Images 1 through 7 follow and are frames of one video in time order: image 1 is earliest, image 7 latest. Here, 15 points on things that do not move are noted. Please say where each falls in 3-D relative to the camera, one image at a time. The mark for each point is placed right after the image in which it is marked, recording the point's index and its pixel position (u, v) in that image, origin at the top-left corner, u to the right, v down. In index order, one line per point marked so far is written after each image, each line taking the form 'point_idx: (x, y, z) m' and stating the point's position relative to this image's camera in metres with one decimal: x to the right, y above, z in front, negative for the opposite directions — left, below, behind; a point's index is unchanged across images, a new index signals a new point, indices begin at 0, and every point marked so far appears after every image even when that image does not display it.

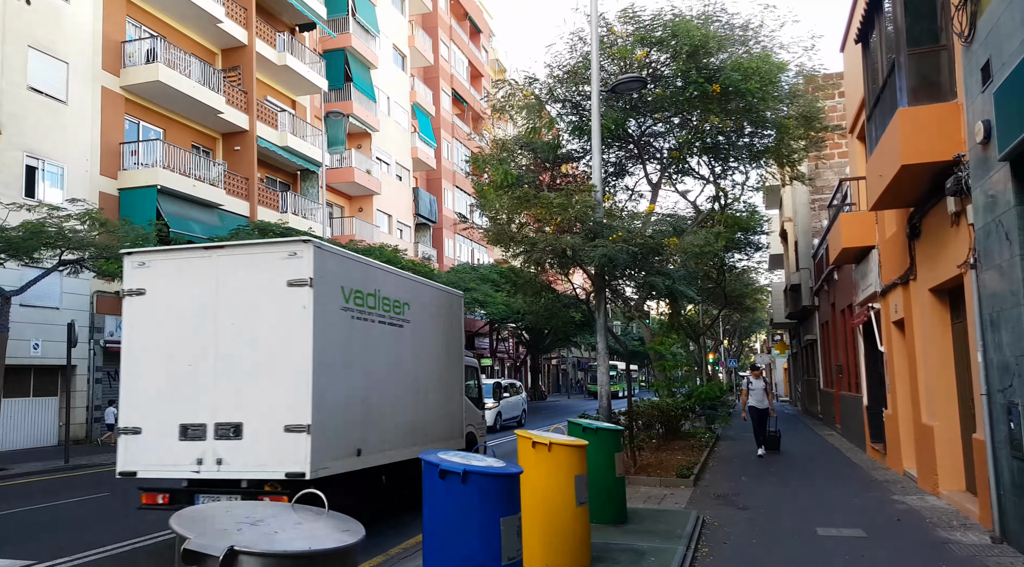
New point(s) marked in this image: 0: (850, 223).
0: (+5.4, +1.0, +12.1) m
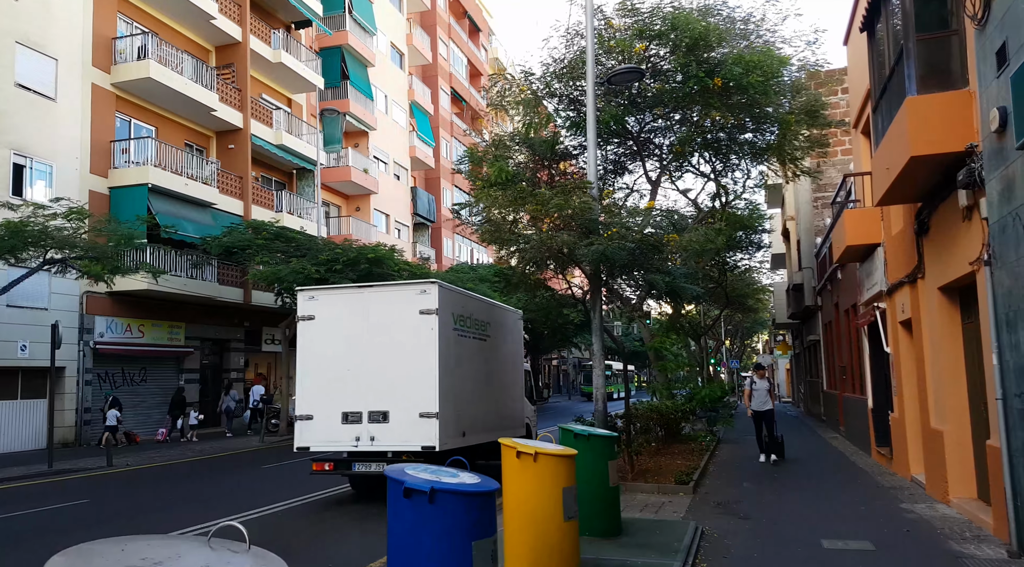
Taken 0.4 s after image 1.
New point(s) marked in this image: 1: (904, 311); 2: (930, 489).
0: (+5.3, +1.0, +11.7) m
1: (+5.3, -0.4, +10.2) m
2: (+5.0, -2.5, +8.9) m
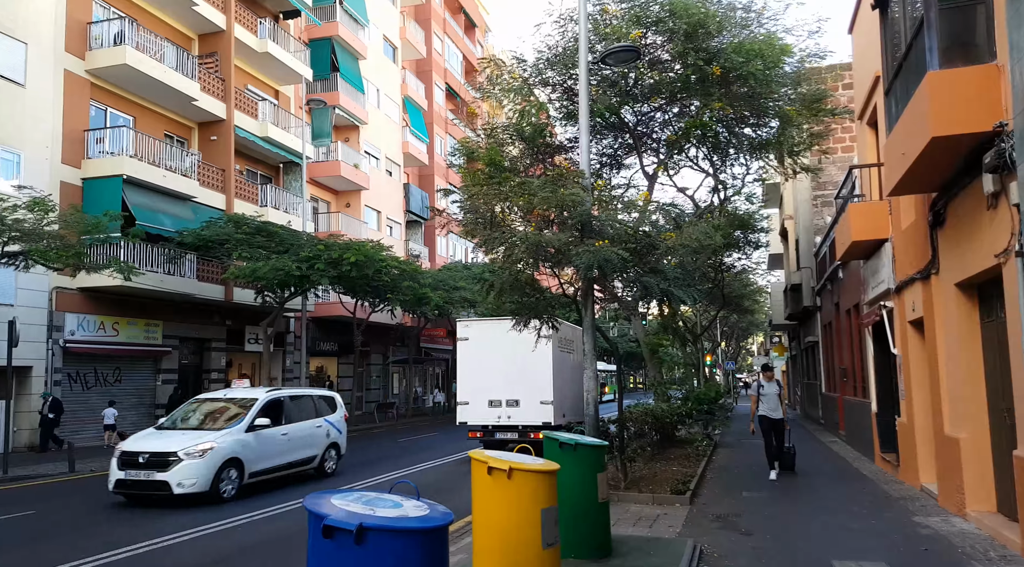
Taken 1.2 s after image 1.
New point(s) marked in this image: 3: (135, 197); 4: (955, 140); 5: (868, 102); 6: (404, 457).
0: (+5.1, +1.0, +11.1) m
1: (+5.1, -0.3, +9.5) m
2: (+4.8, -2.4, +8.3) m
3: (-9.9, +2.3, +19.7) m
4: (+3.7, +1.2, +6.3) m
5: (+5.8, +2.9, +12.2) m
6: (-2.5, -4.0, +17.2) m
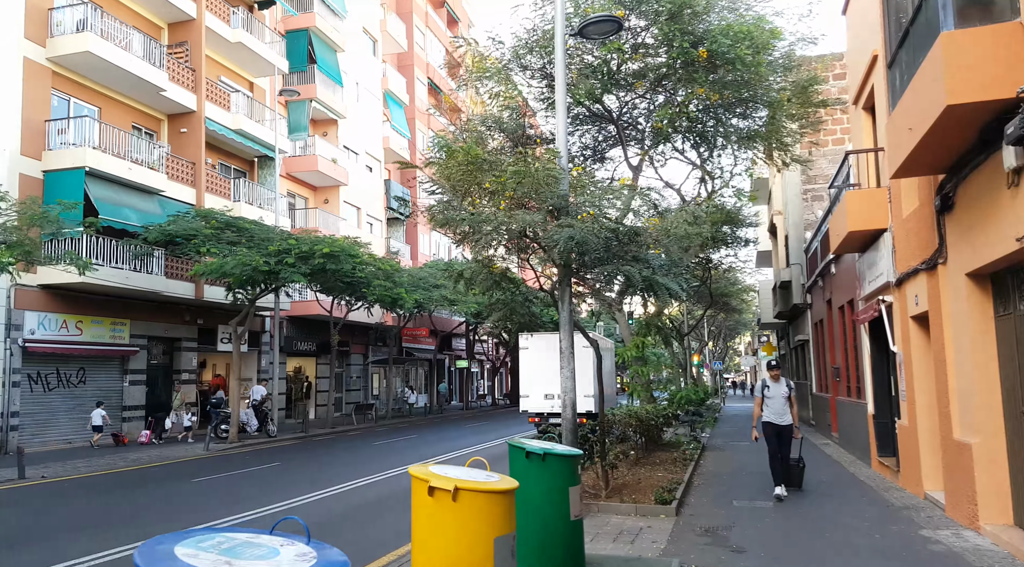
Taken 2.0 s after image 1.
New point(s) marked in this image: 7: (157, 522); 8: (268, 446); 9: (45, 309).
0: (+4.8, +1.1, +10.4) m
1: (+4.8, -0.2, +8.8) m
2: (+4.5, -2.3, +7.6) m
3: (-10.4, +2.3, +18.8) m
4: (+3.4, +1.3, +5.6) m
5: (+5.4, +3.0, +11.5) m
6: (-2.9, -3.9, +16.4) m
7: (-4.8, -3.2, +10.2) m
8: (-6.3, -4.2, +19.4) m
9: (-11.4, -0.6, +18.3) m
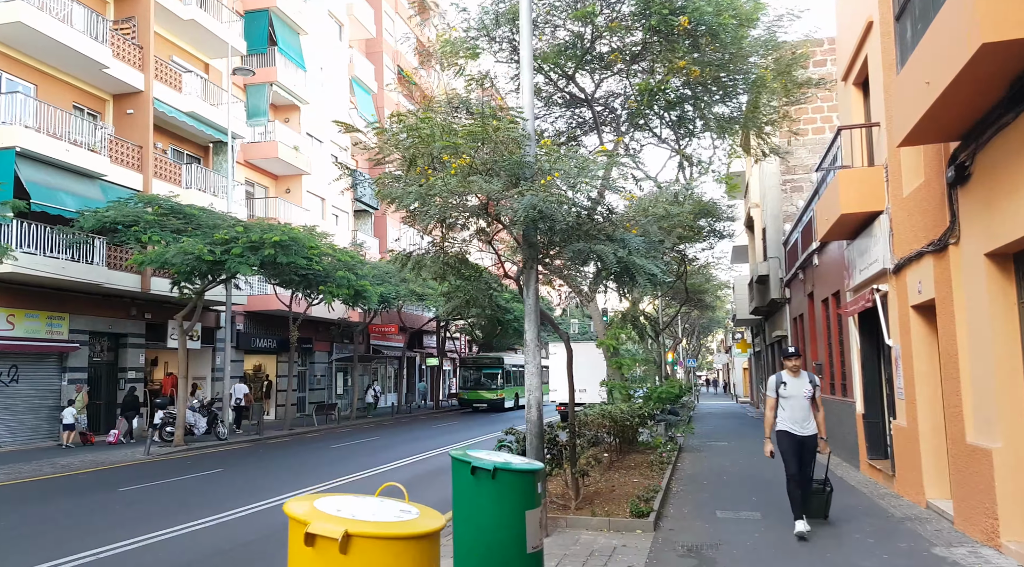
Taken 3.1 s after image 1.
0: (+4.3, +1.3, +9.5) m
1: (+4.3, -0.1, +8.0) m
2: (+4.1, -2.2, +6.7) m
3: (-11.2, +2.6, +17.4) m
4: (+3.1, +1.5, +4.7) m
5: (+4.9, +3.2, +10.6) m
6: (-3.6, -3.7, +15.2) m
7: (-5.3, -3.0, +9.0) m
8: (-7.1, -4.0, +18.1) m
9: (-12.2, -0.4, +16.9) m
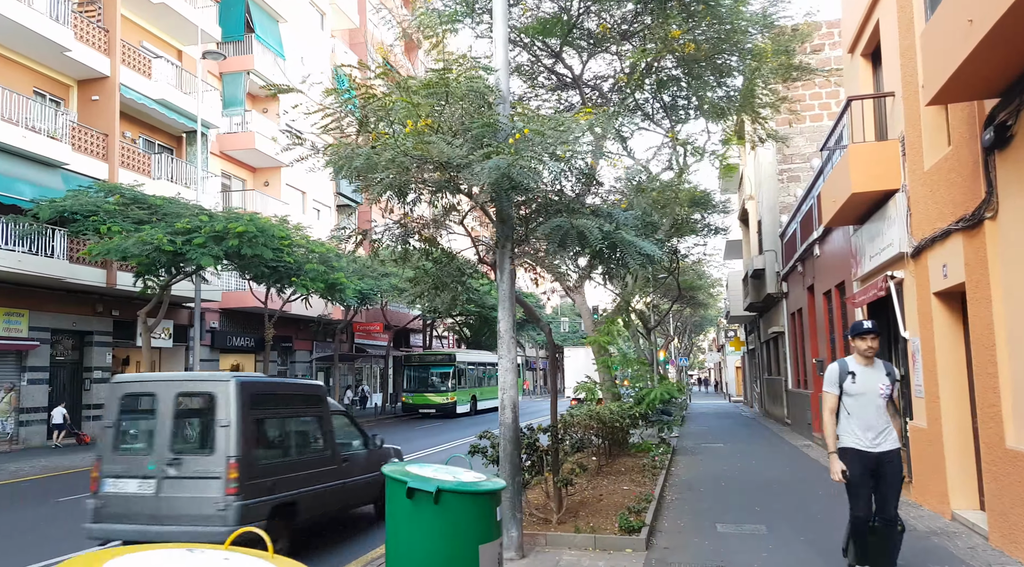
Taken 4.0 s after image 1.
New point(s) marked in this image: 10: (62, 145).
0: (+4.0, +1.4, +8.6) m
1: (+4.1, +0.1, +7.1) m
2: (+3.8, -2.0, +5.8) m
3: (-11.5, +2.7, +16.3) m
4: (+2.9, +1.6, +3.8) m
5: (+4.6, +3.3, +9.8) m
6: (-4.0, -3.6, +14.3) m
7: (-5.6, -2.9, +8.0) m
8: (-7.4, -3.8, +17.1) m
9: (-12.5, -0.3, +15.8) m
10: (-11.0, +3.4, +18.3) m
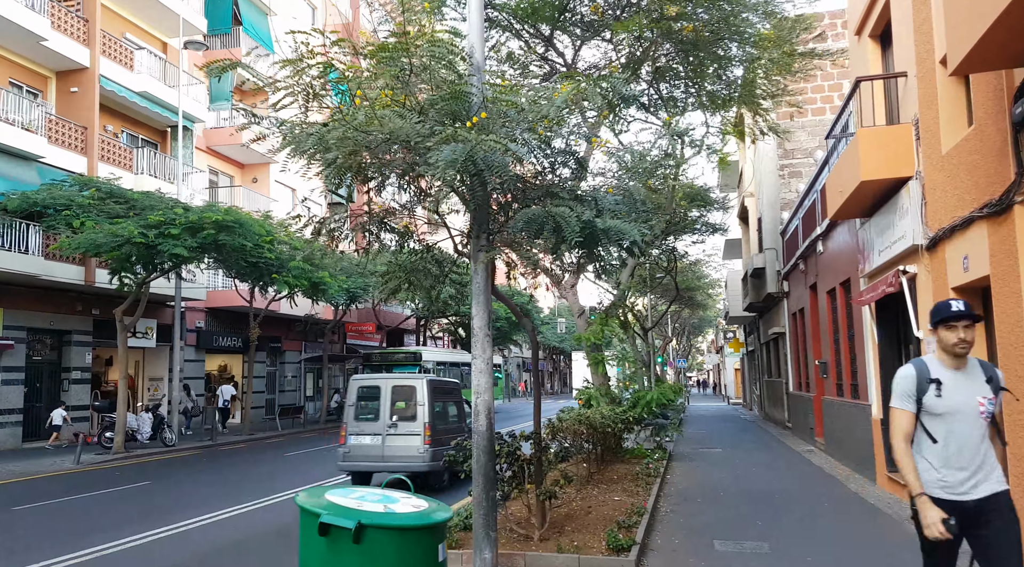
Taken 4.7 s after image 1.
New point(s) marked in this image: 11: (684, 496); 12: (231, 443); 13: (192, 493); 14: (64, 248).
0: (+3.8, +1.5, +8.0) m
1: (+3.9, +0.1, +6.4) m
2: (+3.6, -1.9, +5.2) m
3: (-11.7, +2.8, +15.7) m
4: (+2.7, +1.7, +3.2) m
5: (+4.4, +3.4, +9.1) m
6: (-4.2, -3.5, +13.6) m
7: (-5.8, -2.8, +7.4) m
8: (-7.6, -3.8, +16.4) m
9: (-12.7, -0.2, +15.1) m
10: (-11.2, +3.4, +17.7) m
11: (+2.1, -2.6, +9.2) m
12: (-6.9, -3.9, +18.3) m
13: (-5.3, -3.5, +12.4) m
14: (-8.5, +0.7, +14.2) m
